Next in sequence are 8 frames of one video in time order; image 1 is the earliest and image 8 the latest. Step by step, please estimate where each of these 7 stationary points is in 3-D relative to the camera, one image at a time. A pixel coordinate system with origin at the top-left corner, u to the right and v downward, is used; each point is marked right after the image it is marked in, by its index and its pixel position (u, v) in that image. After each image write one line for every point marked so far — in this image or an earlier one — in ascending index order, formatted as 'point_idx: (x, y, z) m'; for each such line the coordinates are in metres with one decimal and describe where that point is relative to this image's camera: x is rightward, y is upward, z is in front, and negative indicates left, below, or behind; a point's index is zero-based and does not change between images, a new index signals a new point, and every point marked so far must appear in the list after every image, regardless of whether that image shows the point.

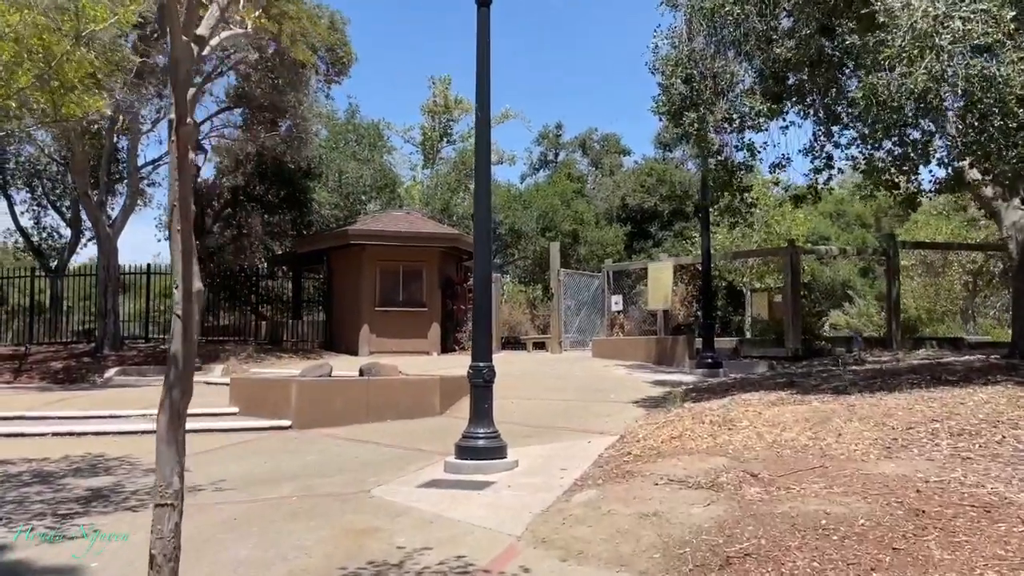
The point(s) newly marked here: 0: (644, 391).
0: (+2.0, -1.5, +12.4) m
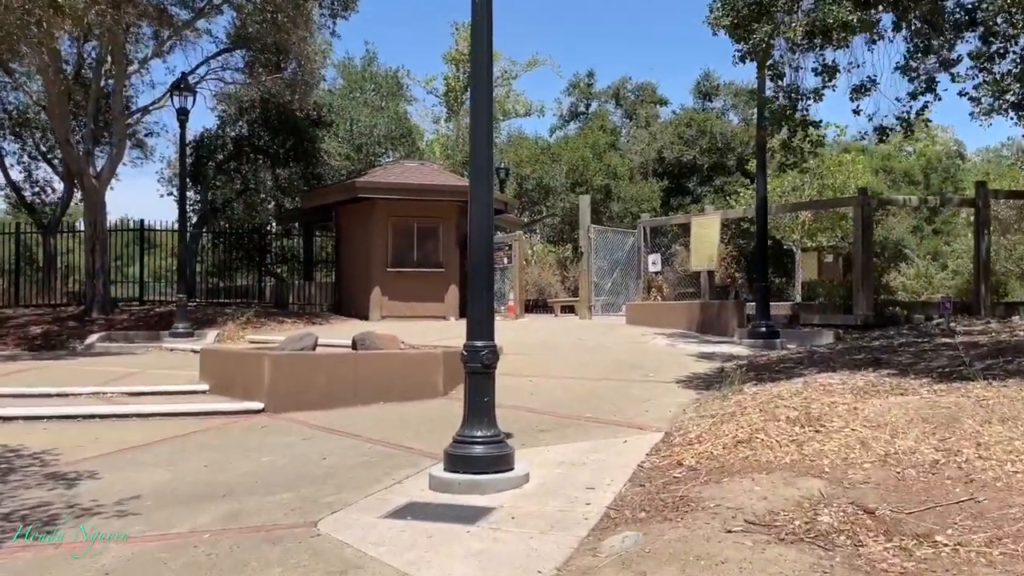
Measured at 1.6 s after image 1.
0: (+2.2, -1.0, +10.4) m
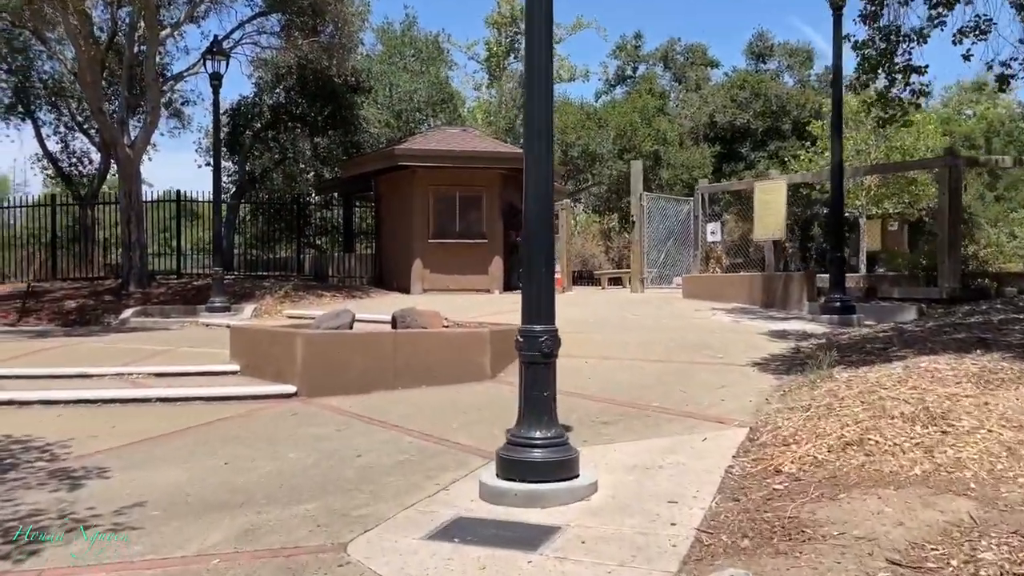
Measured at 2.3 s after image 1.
0: (+2.8, -0.7, +9.4) m
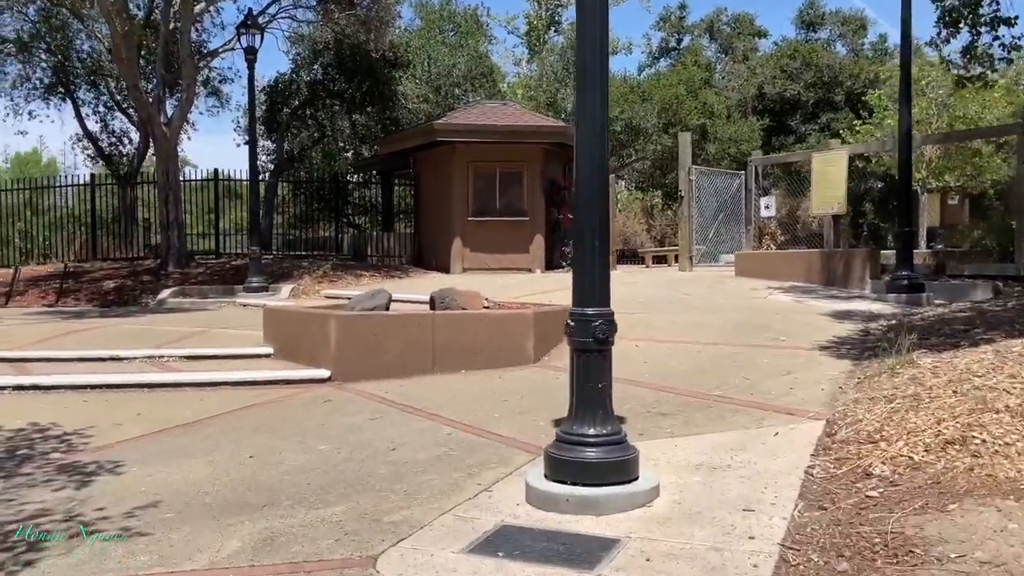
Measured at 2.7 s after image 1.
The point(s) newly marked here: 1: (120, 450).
0: (+3.3, -0.4, +8.7) m
1: (-2.6, -1.1, +5.6) m
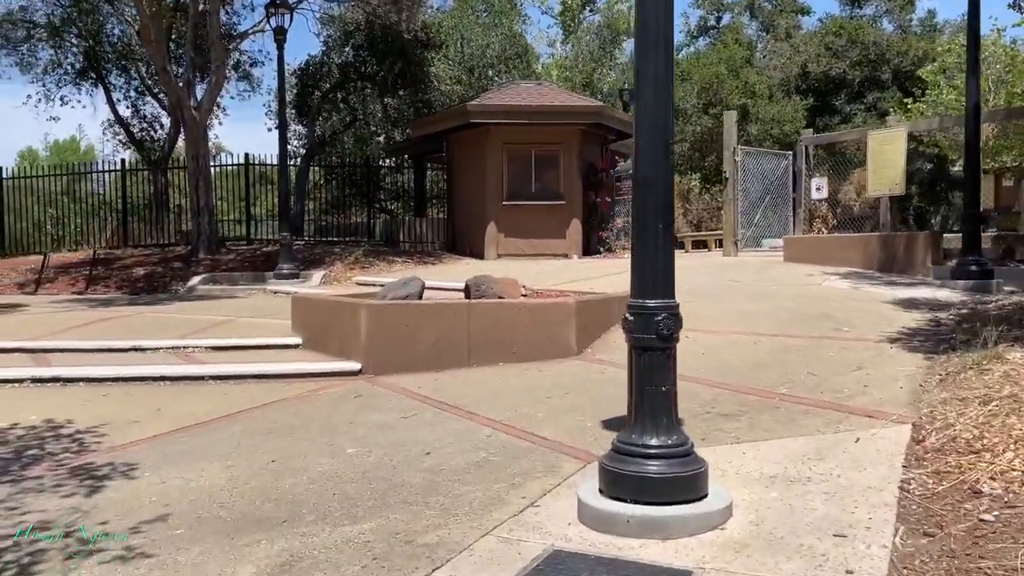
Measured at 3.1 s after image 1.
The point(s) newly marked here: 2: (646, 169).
0: (+3.7, -0.3, +8.1) m
1: (-2.4, -1.0, +5.2) m
2: (+0.6, +0.5, +3.6) m
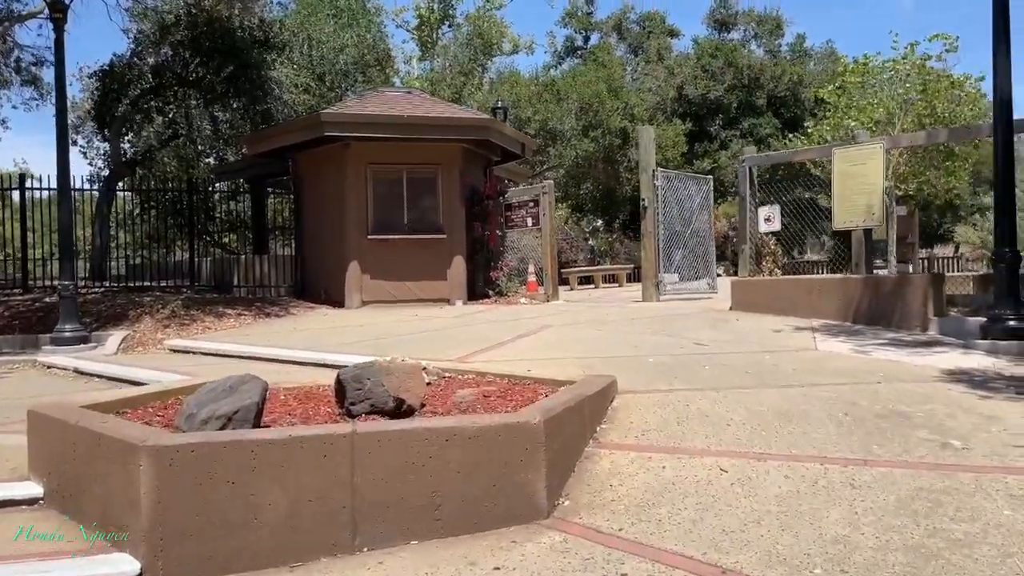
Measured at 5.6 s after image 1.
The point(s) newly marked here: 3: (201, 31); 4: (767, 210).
0: (+3.1, -0.8, +5.3) m
1: (-2.3, -1.5, +1.4) m
2: (+0.9, +0.1, +0.4) m
3: (-6.3, +5.2, +16.9) m
4: (+3.3, +1.0, +10.7) m
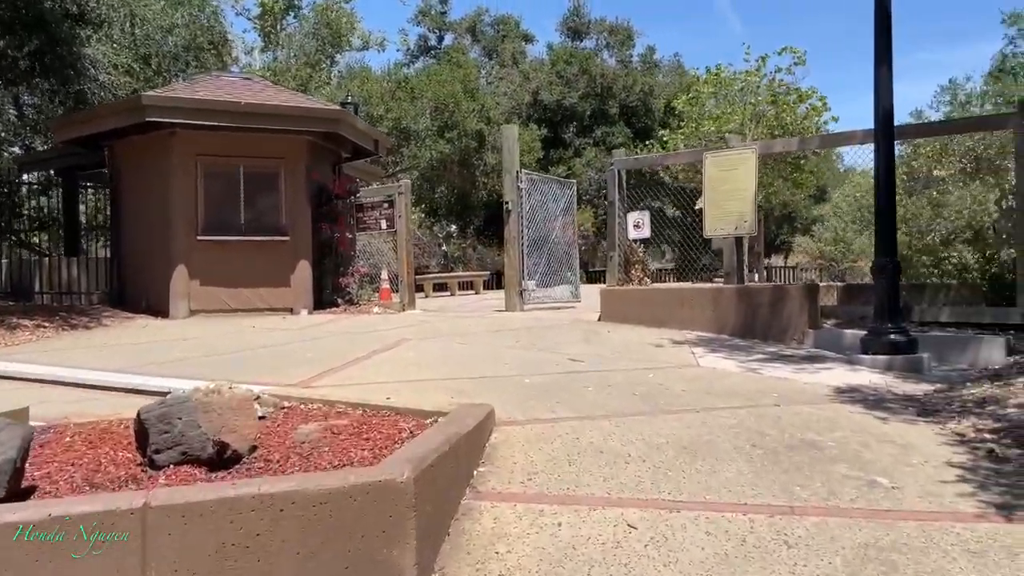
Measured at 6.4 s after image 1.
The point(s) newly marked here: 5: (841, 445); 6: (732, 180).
0: (+2.3, -0.9, +4.8) m
1: (-2.3, -1.6, 0.0) m
2: (+1.0, +0.1, -0.4) m
3: (-9.0, +5.1, +14.6) m
4: (+1.6, +0.9, +10.2) m
5: (+1.9, -0.9, +4.9) m
6: (+2.6, +1.2, +9.5) m
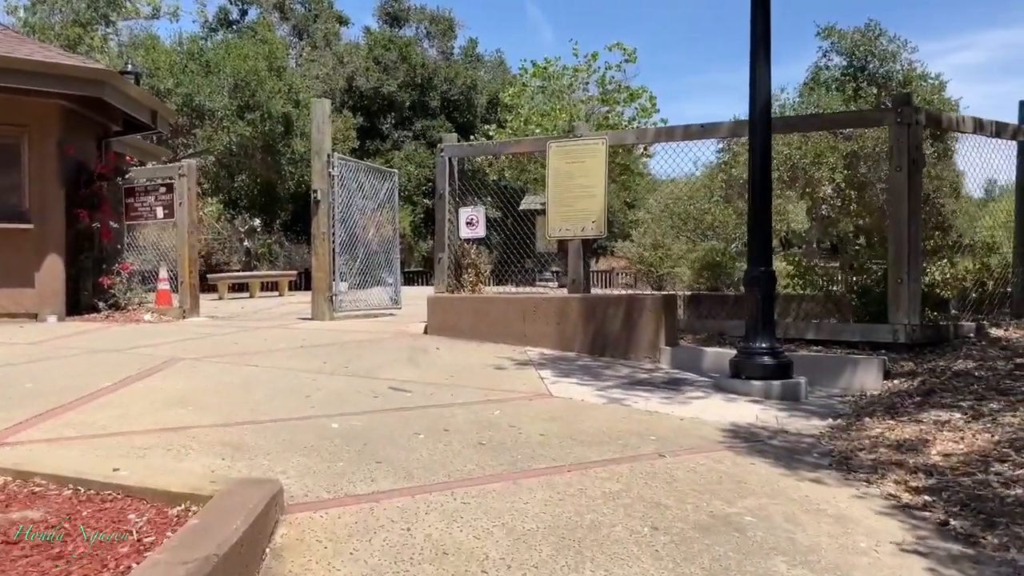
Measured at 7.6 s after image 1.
0: (+1.5, -1.0, +3.7) m
1: (-1.9, -1.6, -2.0) m
2: (+1.4, 0.0, -1.7) m
3: (-11.6, +5.2, +10.7) m
4: (-0.4, +0.8, +8.8) m
5: (+1.0, -1.0, +3.6) m
6: (+0.7, +1.1, +8.3) m
